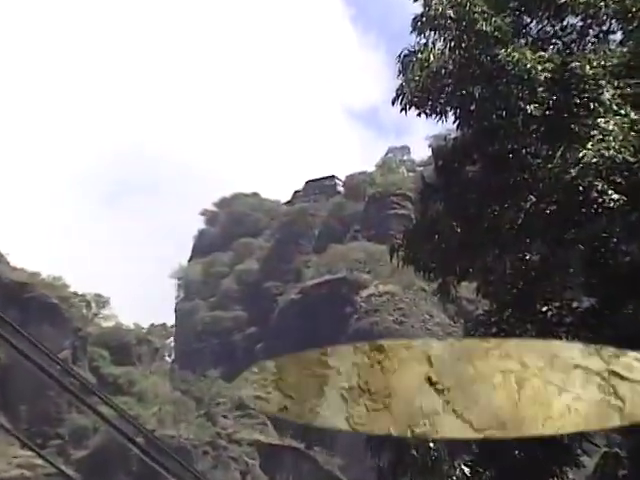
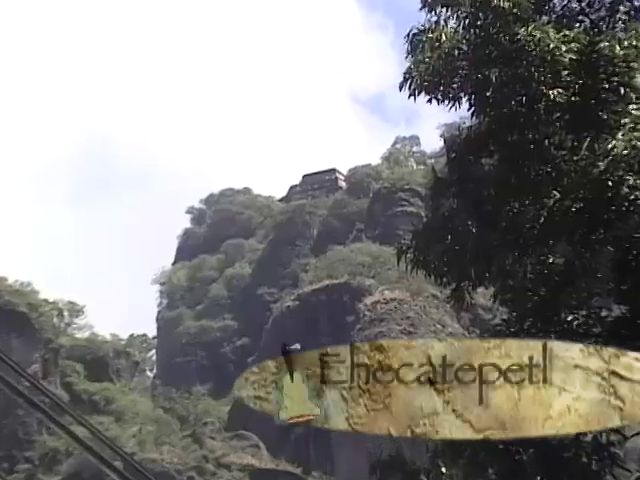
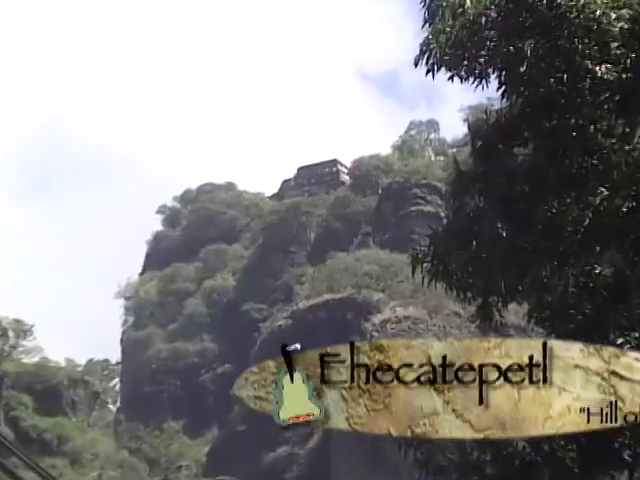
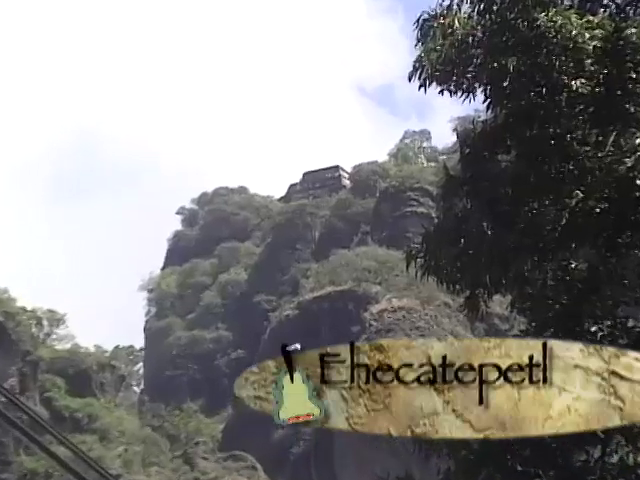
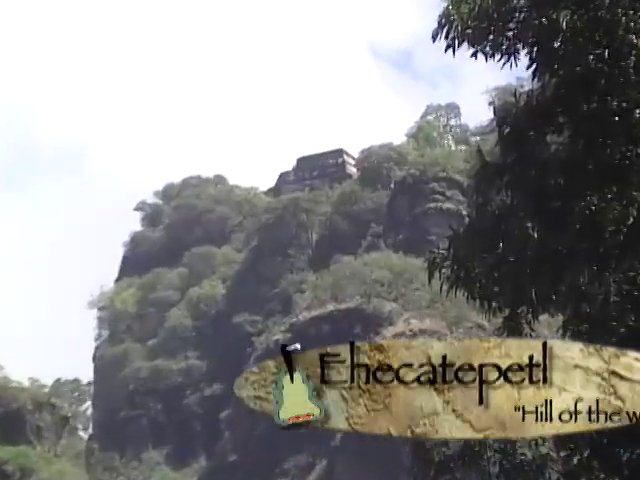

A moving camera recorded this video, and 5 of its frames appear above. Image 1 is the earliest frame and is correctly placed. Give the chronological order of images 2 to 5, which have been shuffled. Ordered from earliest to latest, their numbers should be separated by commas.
2, 4, 3, 5
